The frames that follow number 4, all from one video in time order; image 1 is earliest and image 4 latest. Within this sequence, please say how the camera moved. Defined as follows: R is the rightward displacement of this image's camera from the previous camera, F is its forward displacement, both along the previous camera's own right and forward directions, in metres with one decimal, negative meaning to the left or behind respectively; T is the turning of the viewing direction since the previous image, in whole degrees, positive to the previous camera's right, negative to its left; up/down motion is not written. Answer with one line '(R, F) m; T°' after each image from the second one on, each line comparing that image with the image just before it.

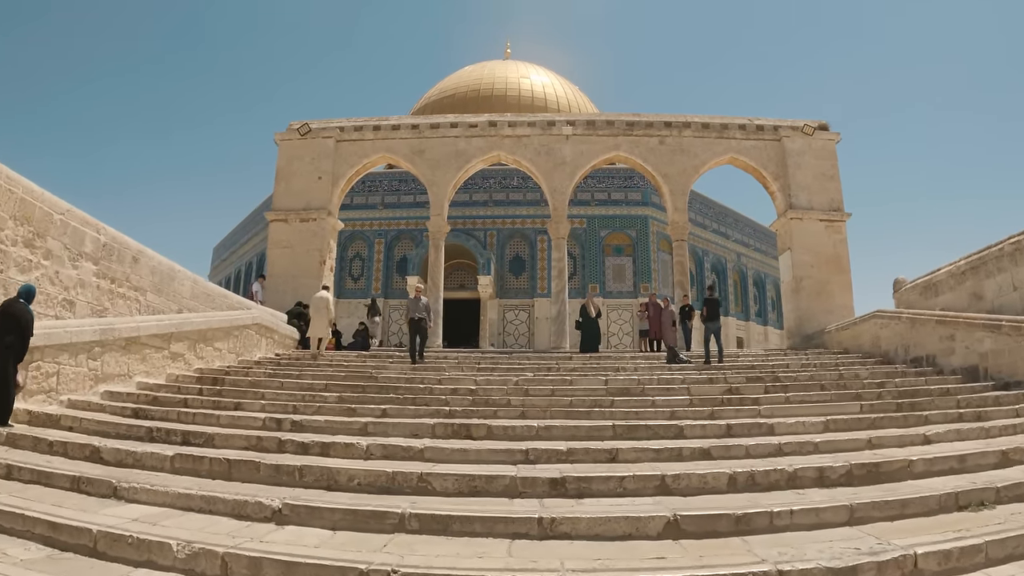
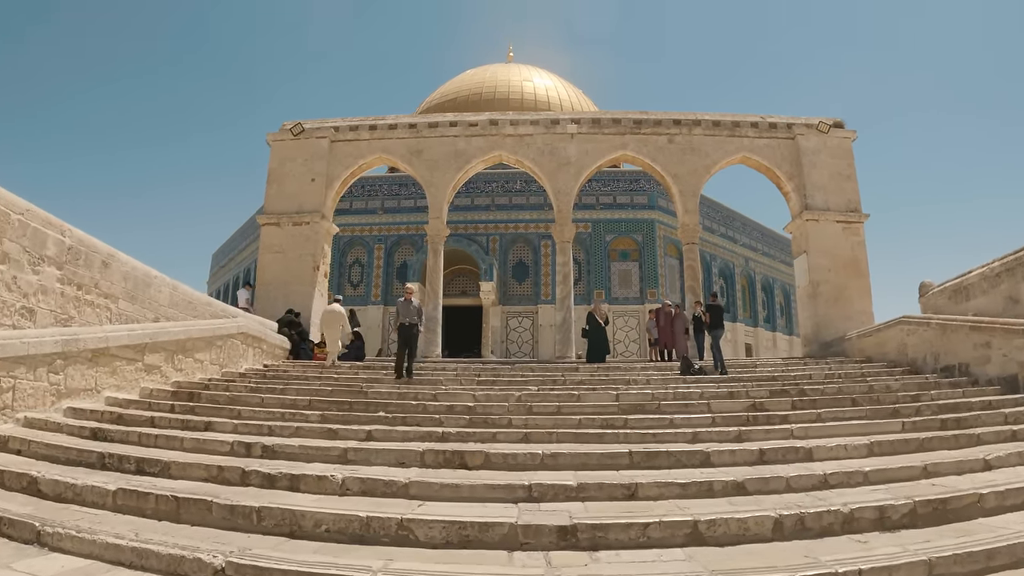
(0.0, +0.5) m; 0°
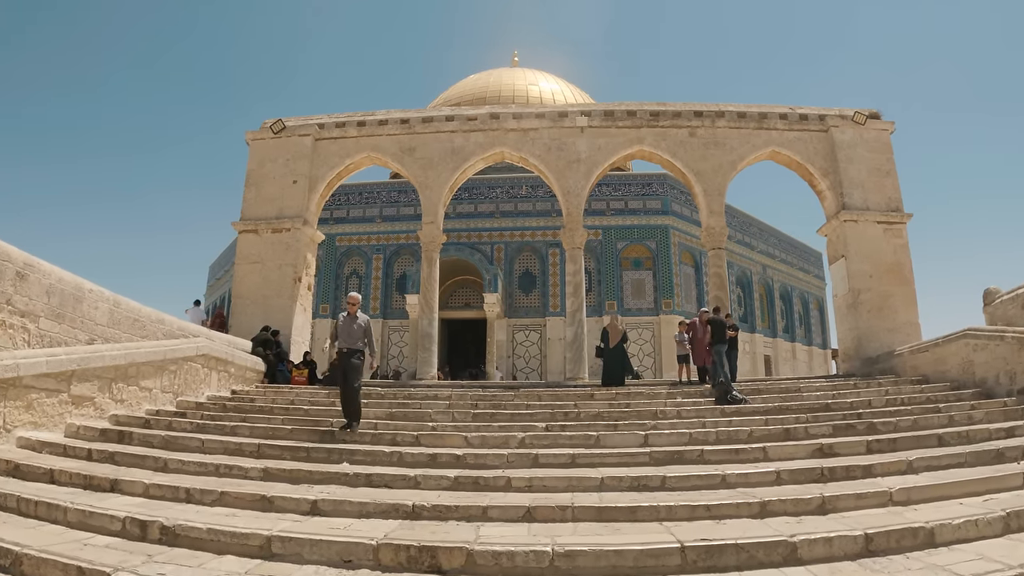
(+0.1, +1.1) m; -1°
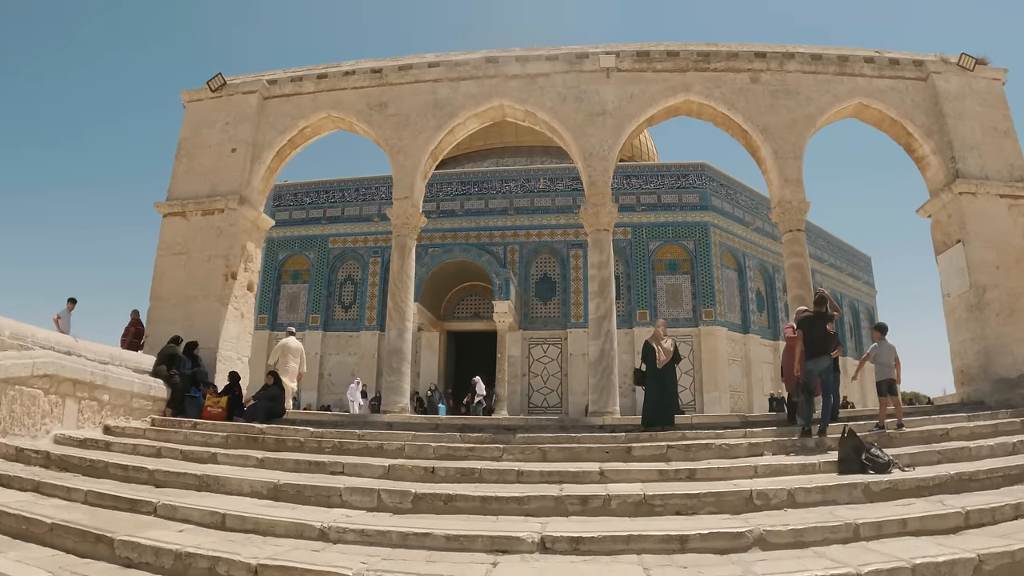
(+0.3, +2.4) m; -2°
